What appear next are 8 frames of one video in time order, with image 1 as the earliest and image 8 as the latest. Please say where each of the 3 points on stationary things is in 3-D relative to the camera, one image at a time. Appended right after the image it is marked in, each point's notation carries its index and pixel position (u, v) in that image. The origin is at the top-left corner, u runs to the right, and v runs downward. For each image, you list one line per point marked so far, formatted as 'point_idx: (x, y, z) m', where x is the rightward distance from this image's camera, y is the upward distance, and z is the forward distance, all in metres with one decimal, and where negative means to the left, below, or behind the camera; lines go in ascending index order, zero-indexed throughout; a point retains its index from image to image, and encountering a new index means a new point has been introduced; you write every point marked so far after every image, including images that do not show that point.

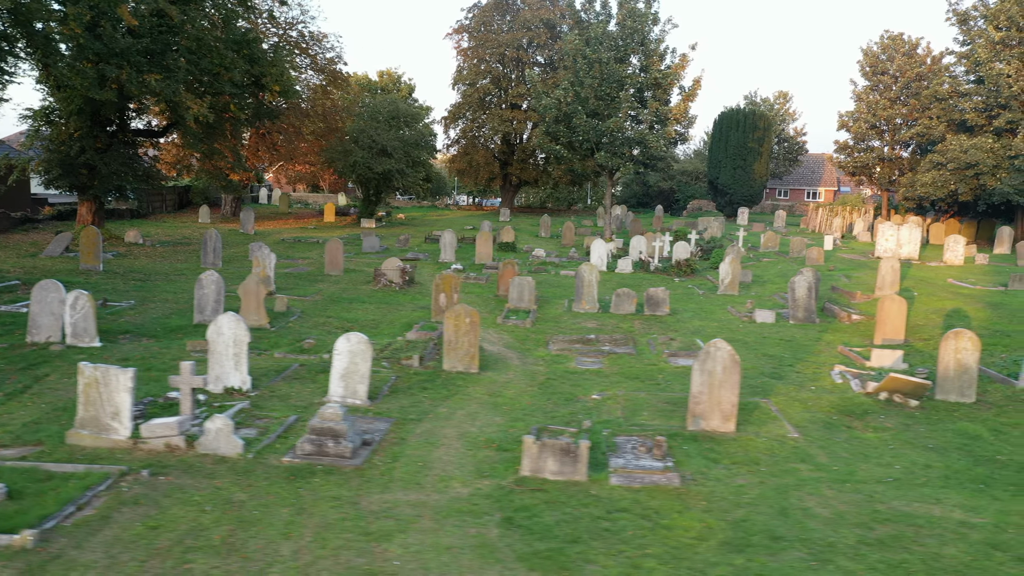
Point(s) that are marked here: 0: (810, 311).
0: (+7.1, -0.5, +18.2) m
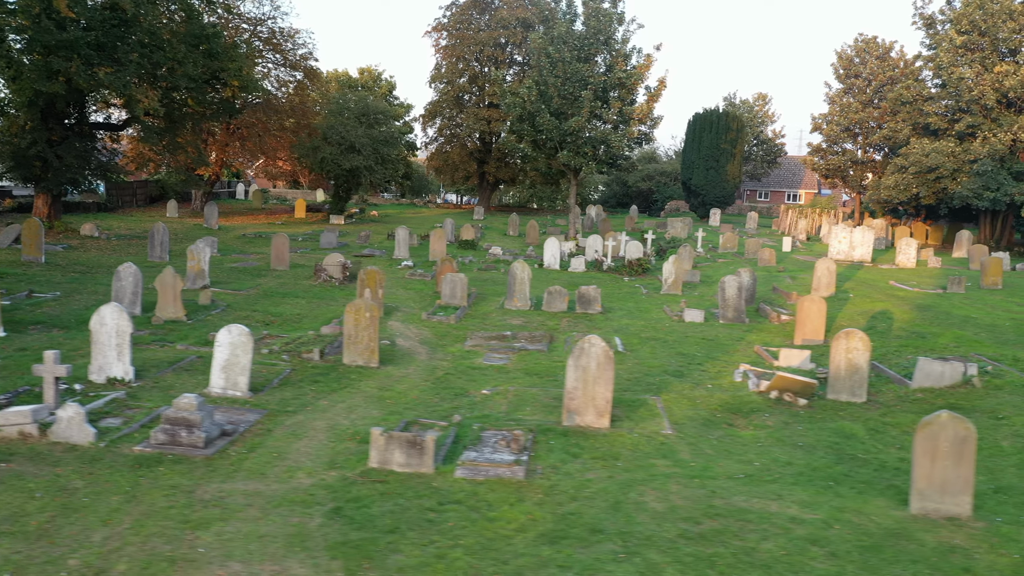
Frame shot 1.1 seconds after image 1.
0: (+5.4, -0.5, +18.2) m
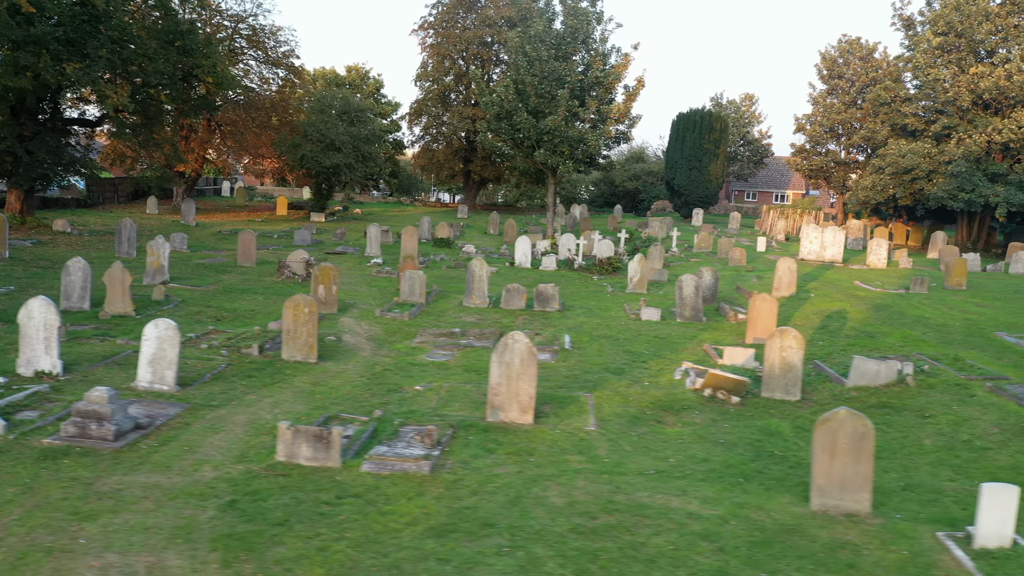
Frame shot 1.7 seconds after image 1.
0: (+4.4, -0.5, +18.3) m
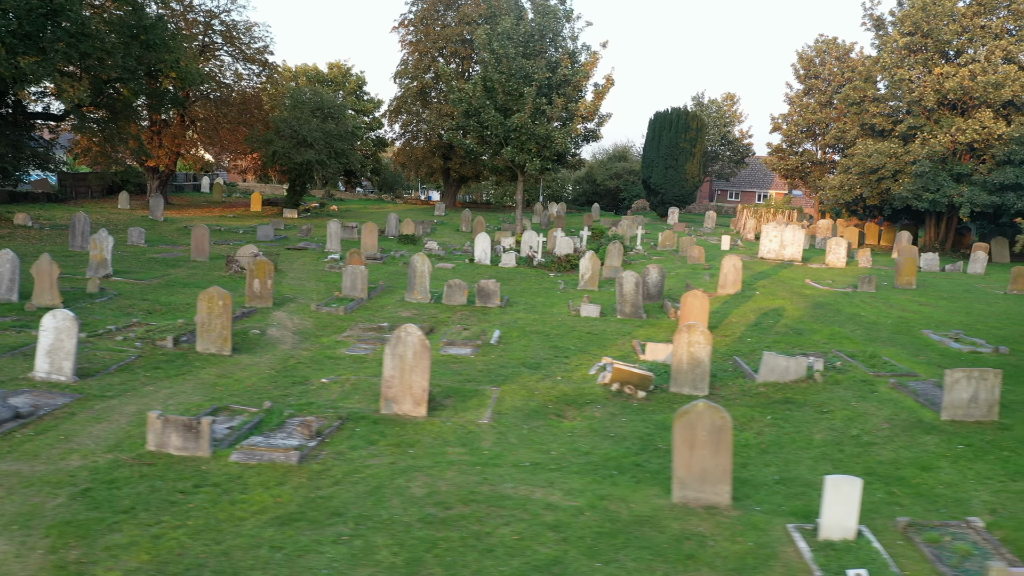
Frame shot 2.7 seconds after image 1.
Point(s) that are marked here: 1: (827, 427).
0: (+3.0, -0.4, +18.3) m
1: (+4.3, -1.9, +10.4) m
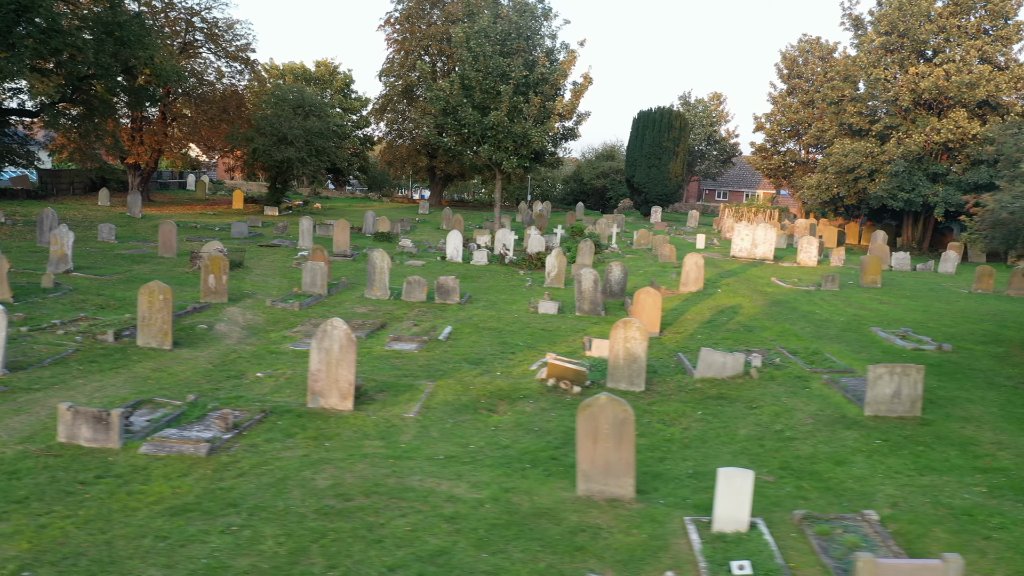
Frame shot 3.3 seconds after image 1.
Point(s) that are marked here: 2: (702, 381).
0: (+2.0, -0.4, +18.3) m
1: (+3.3, -1.8, +10.5) m
2: (+3.0, -1.5, +12.3) m
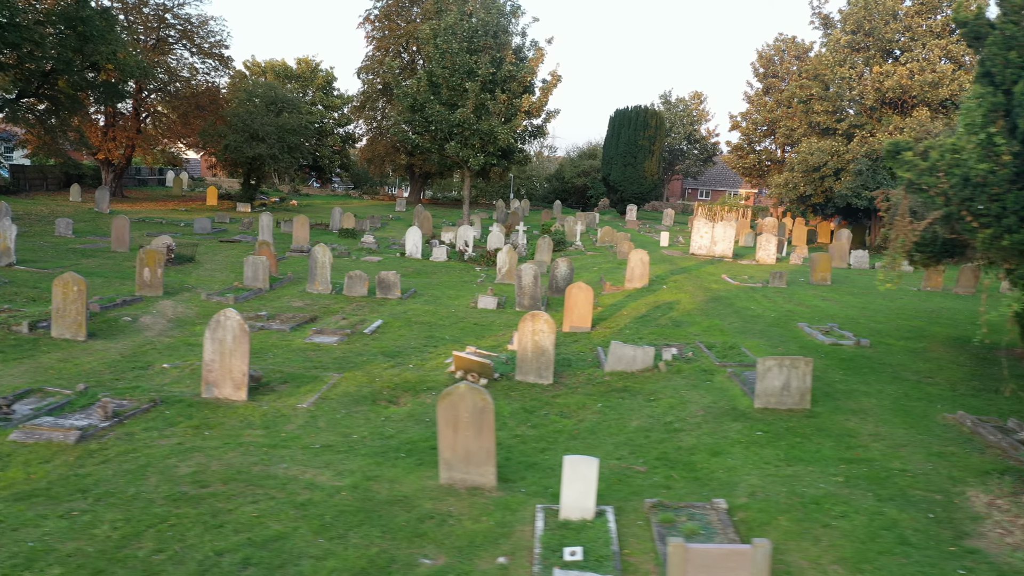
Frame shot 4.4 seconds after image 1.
0: (+0.5, -0.3, +18.4) m
1: (+1.8, -1.7, +10.5) m
2: (+1.6, -1.4, +12.3) m
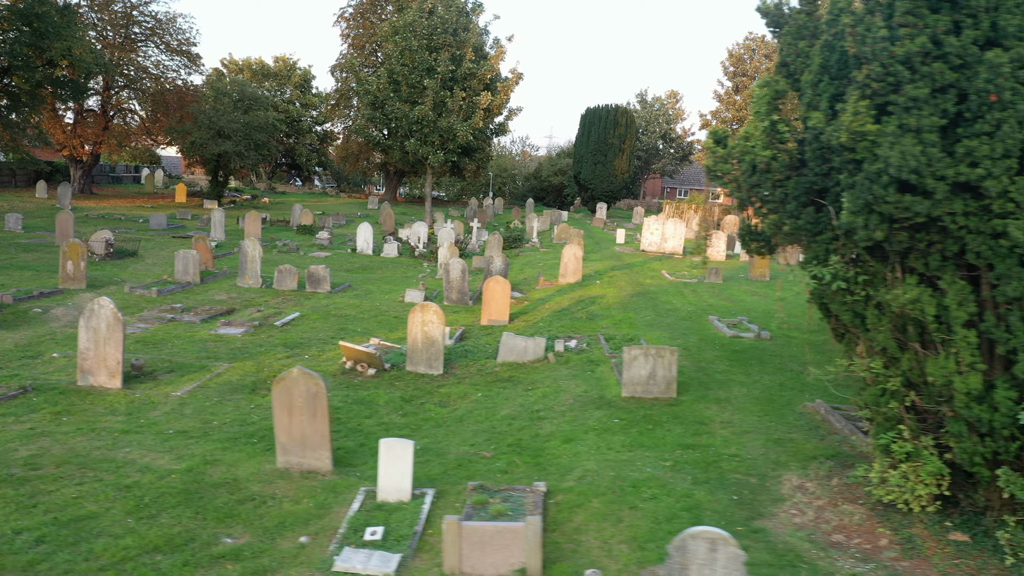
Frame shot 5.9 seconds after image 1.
0: (-1.2, -0.1, +18.5) m
1: (+0.1, -1.6, +10.6) m
2: (-0.2, -1.2, +12.4) m
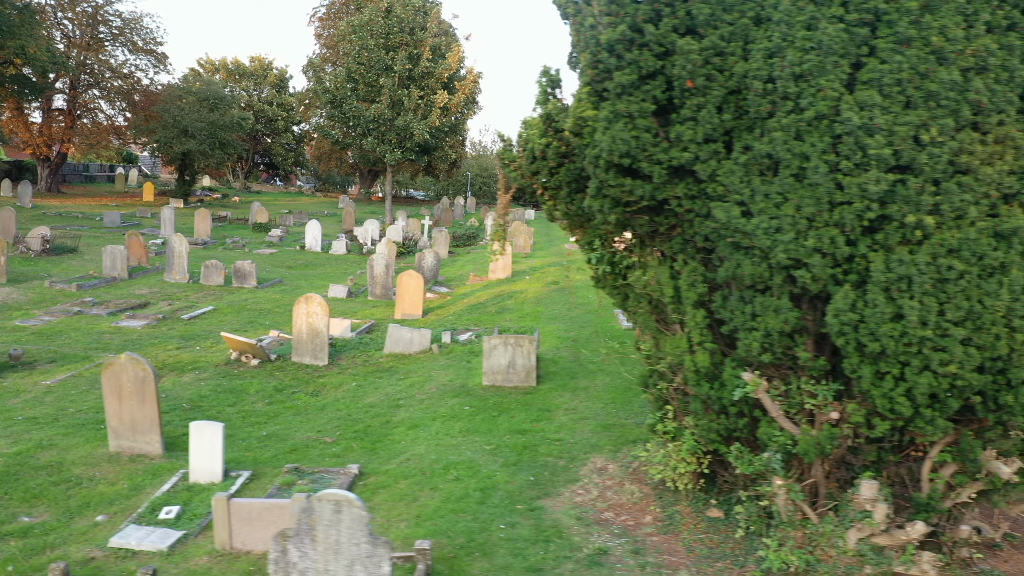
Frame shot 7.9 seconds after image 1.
0: (-3.1, 0.0, +18.7) m
1: (-1.8, -1.5, +10.8) m
2: (-2.1, -1.1, +12.6) m
